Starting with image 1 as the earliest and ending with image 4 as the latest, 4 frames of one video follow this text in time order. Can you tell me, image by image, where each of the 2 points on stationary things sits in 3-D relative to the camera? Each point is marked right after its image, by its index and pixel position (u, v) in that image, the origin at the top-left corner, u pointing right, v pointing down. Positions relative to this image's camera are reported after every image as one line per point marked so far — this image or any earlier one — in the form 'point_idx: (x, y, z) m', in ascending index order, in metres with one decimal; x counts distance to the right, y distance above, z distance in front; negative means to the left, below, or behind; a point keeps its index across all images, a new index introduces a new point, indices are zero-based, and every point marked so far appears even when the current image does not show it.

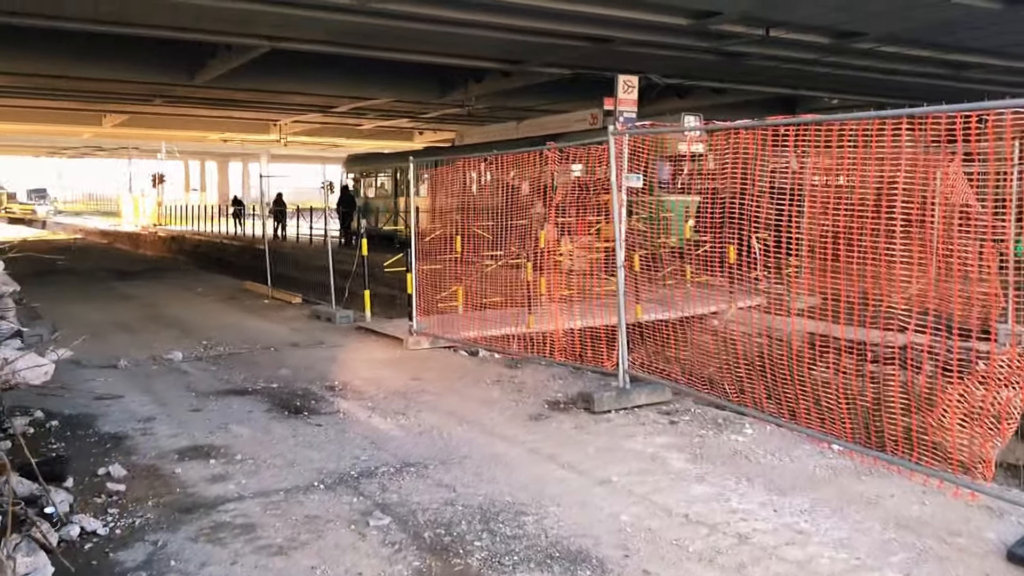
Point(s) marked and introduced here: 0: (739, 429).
0: (+1.3, -0.8, +5.5) m
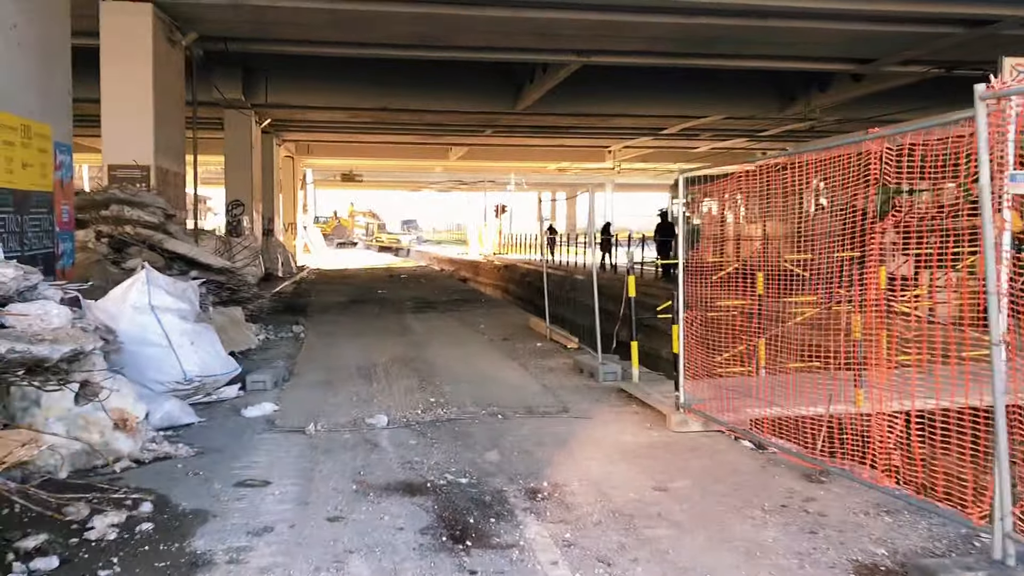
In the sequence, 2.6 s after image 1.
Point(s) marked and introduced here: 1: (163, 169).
0: (+2.1, -1.1, +2.5) m
1: (-4.9, +1.7, +13.3) m
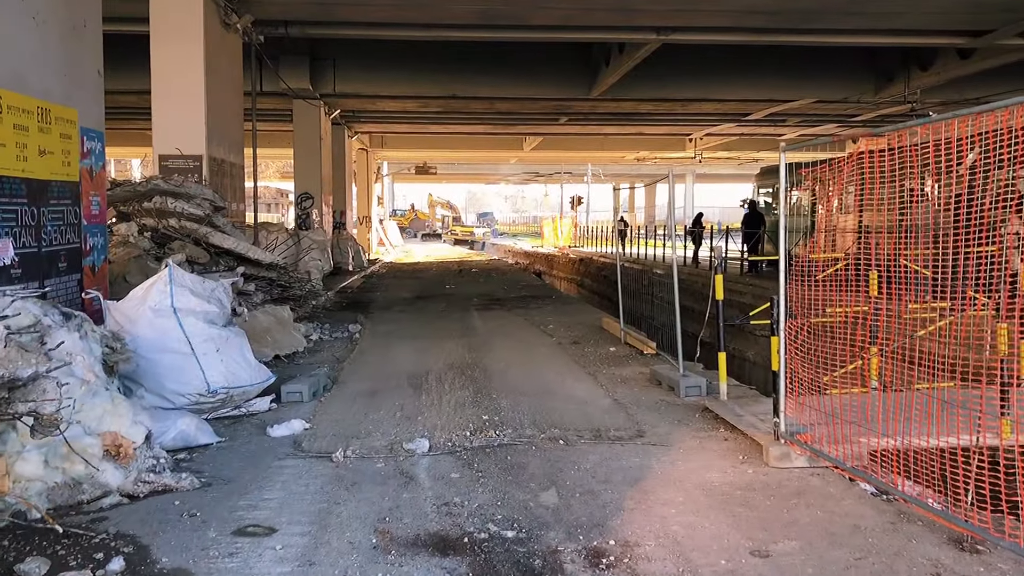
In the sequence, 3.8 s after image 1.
0: (+2.1, -1.2, +1.4) m
1: (-4.0, +1.7, +12.6) m
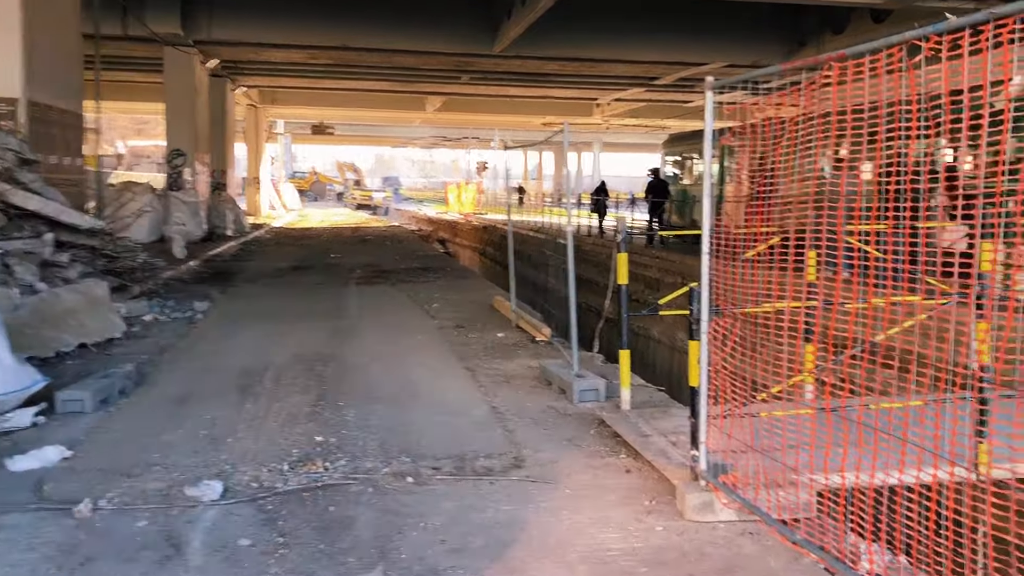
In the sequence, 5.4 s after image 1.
0: (+1.7, -1.3, +0.1) m
1: (-5.3, +2.1, +10.6) m
